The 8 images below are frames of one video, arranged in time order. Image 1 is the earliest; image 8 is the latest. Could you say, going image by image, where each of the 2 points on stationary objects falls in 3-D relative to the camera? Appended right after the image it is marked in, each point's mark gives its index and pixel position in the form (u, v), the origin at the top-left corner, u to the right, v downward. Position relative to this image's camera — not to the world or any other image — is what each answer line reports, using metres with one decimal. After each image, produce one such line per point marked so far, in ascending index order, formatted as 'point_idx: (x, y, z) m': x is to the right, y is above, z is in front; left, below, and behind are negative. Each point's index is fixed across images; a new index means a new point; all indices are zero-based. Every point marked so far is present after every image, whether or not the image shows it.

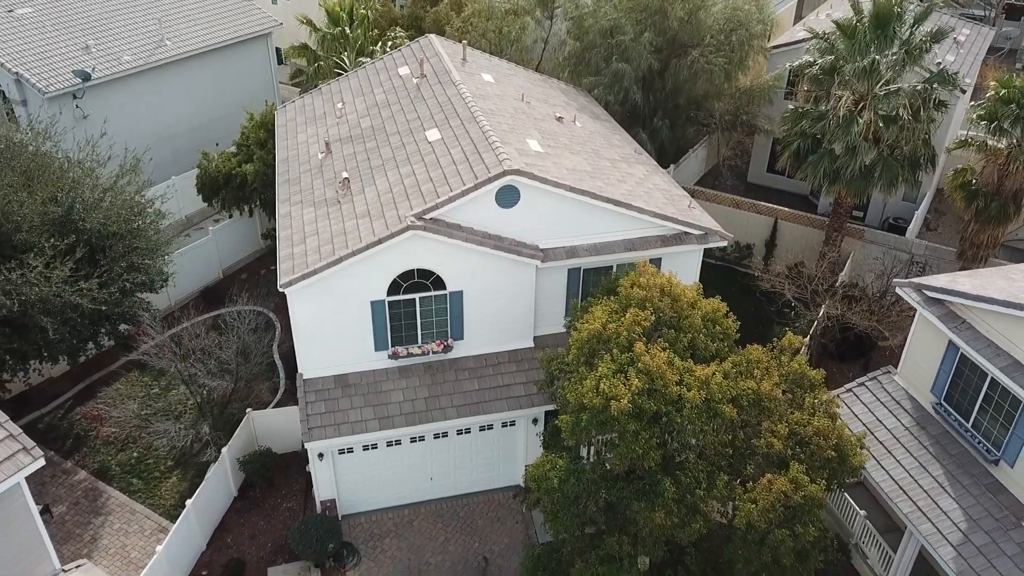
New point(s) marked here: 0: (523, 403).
0: (+0.2, -2.4, +17.2) m
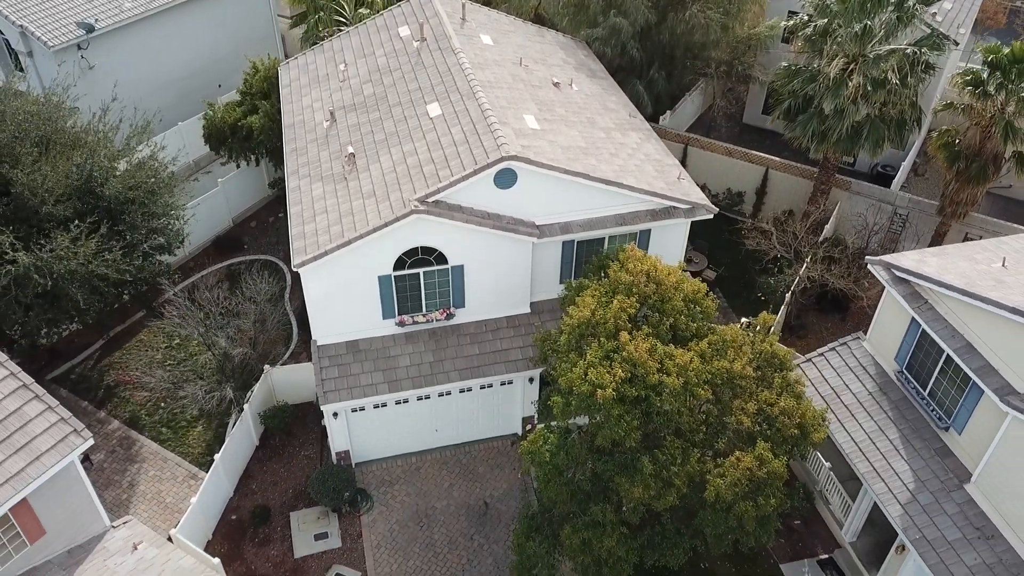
0: (+0.2, -1.8, +18.7) m
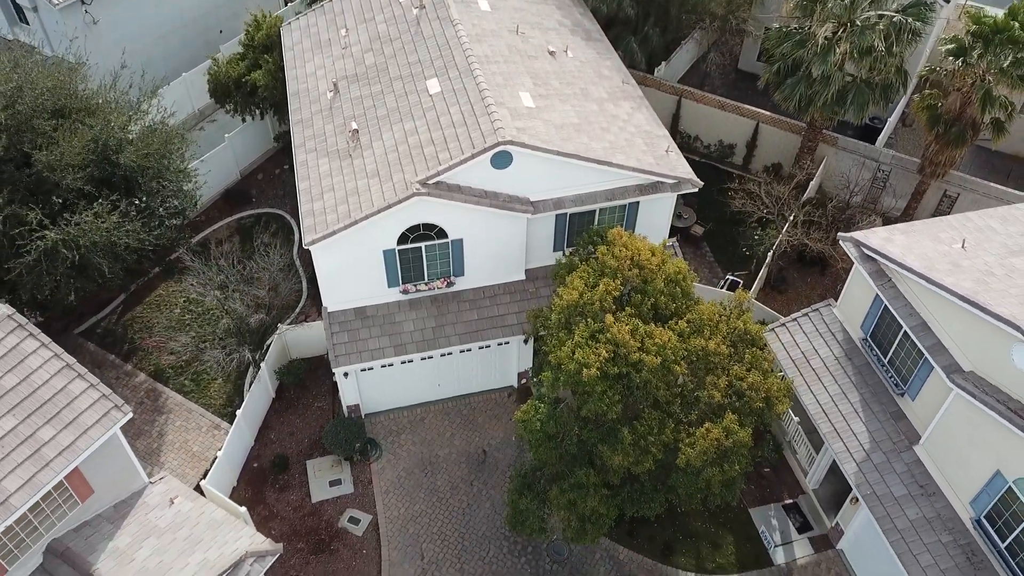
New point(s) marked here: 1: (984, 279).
0: (+0.1, -1.1, +20.2) m
1: (+9.3, +0.2, +16.0) m
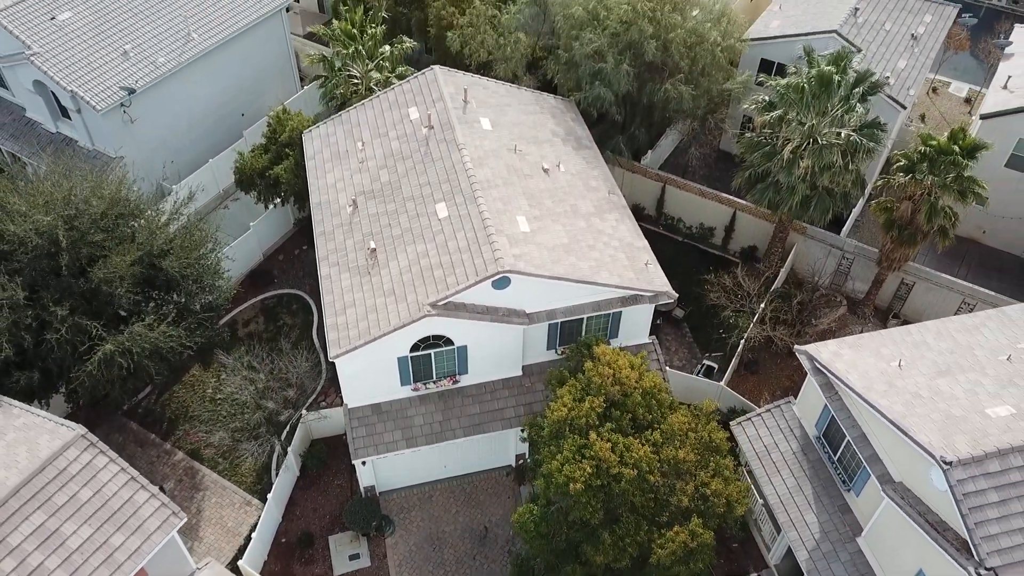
0: (0.0, -3.8, +23.0) m
1: (+9.3, -2.6, +18.7) m
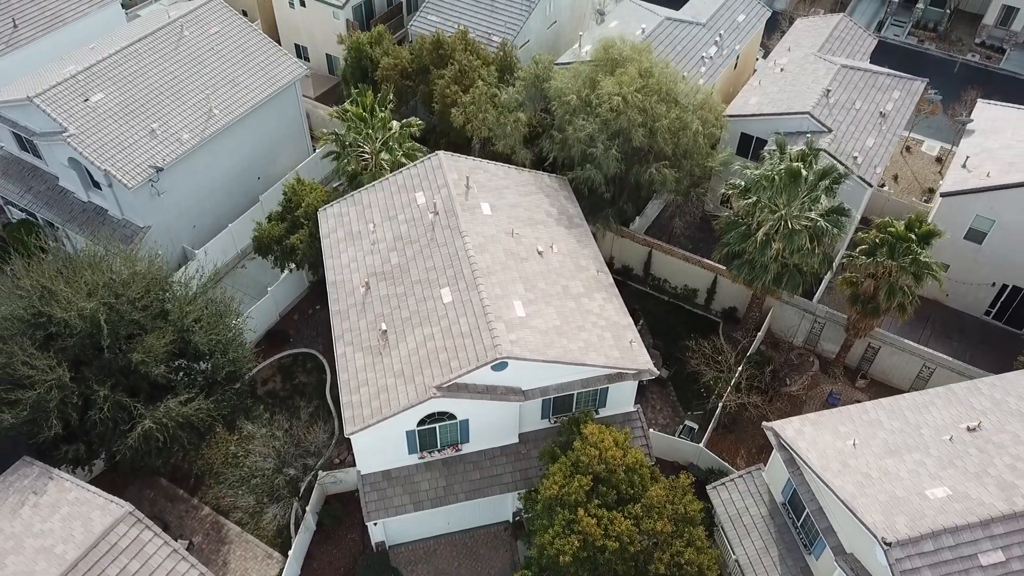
0: (-0.1, -6.3, +25.5) m
1: (+9.2, -5.1, +21.2) m
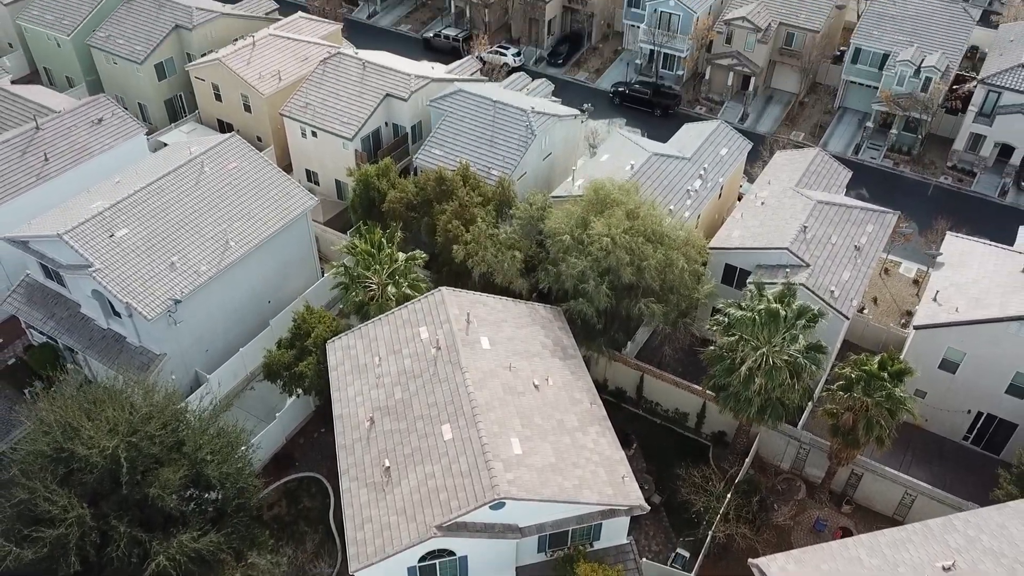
0: (-0.1, -10.9, +26.4) m
1: (+9.1, -9.2, +22.3) m
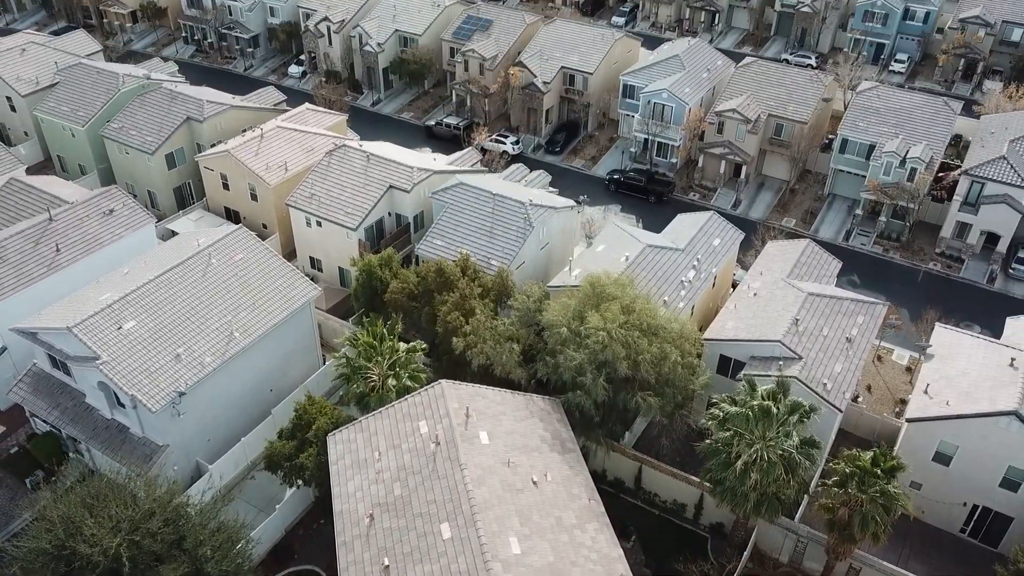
0: (-0.2, -14.1, +26.1) m
1: (+9.1, -12.2, +22.2) m
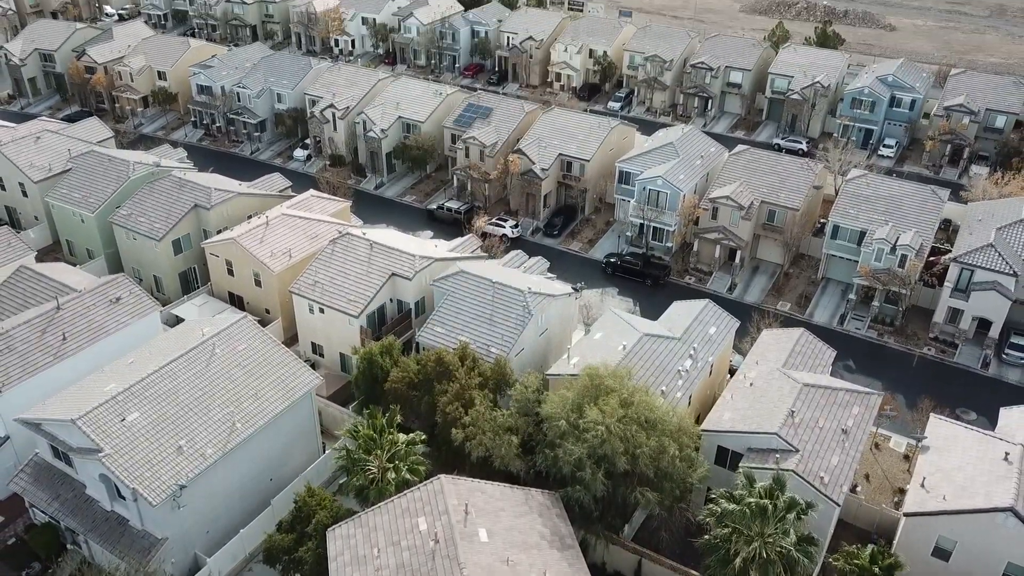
0: (-0.2, -17.4, +25.5) m
1: (+9.0, -15.1, +21.8) m
